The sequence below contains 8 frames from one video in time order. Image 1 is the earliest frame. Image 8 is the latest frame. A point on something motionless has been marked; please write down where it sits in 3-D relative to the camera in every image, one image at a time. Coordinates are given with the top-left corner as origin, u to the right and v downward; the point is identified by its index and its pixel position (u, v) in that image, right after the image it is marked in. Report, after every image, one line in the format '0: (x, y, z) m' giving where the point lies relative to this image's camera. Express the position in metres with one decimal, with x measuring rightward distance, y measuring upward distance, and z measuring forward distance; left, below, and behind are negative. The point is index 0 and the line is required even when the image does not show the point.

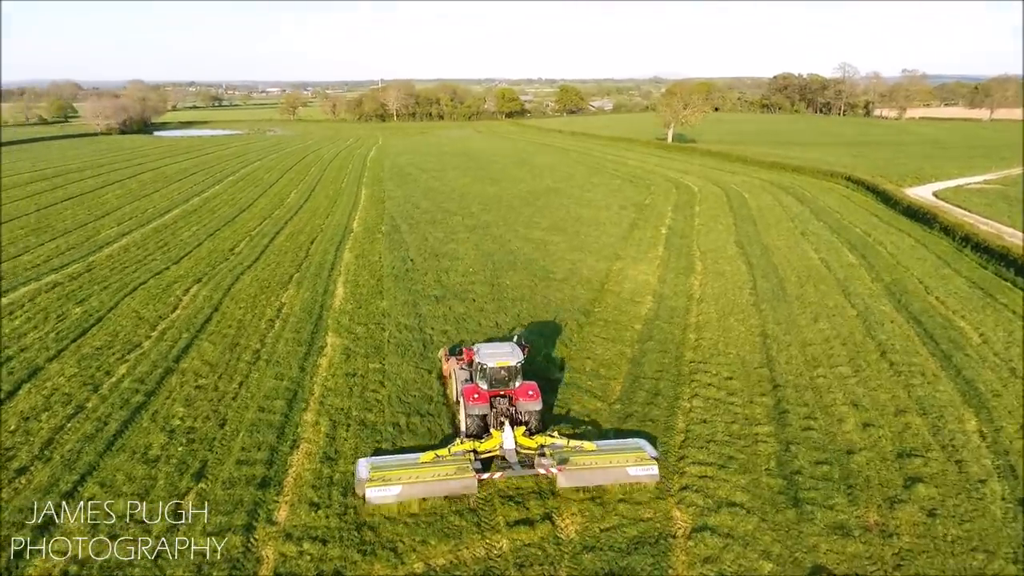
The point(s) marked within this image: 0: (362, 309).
0: (-4.0, -0.6, +16.8) m
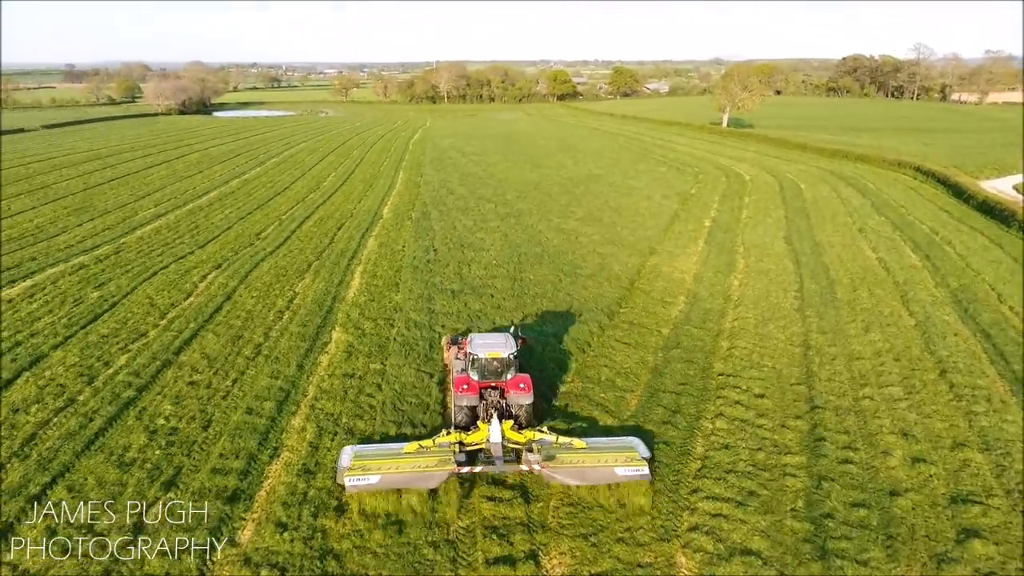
0: (-3.5, -0.4, +16.1) m
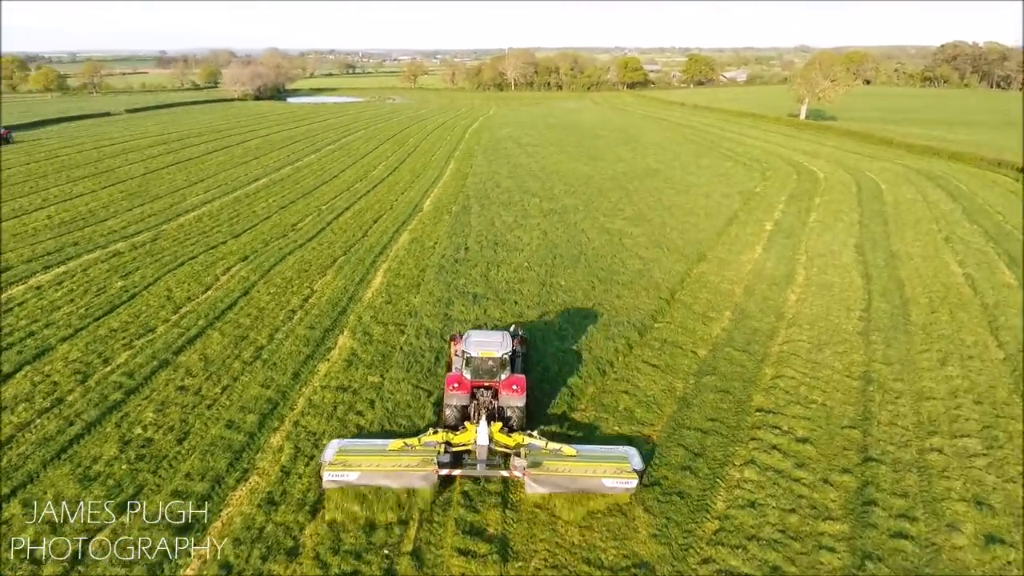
0: (-3.0, -0.4, +15.2) m
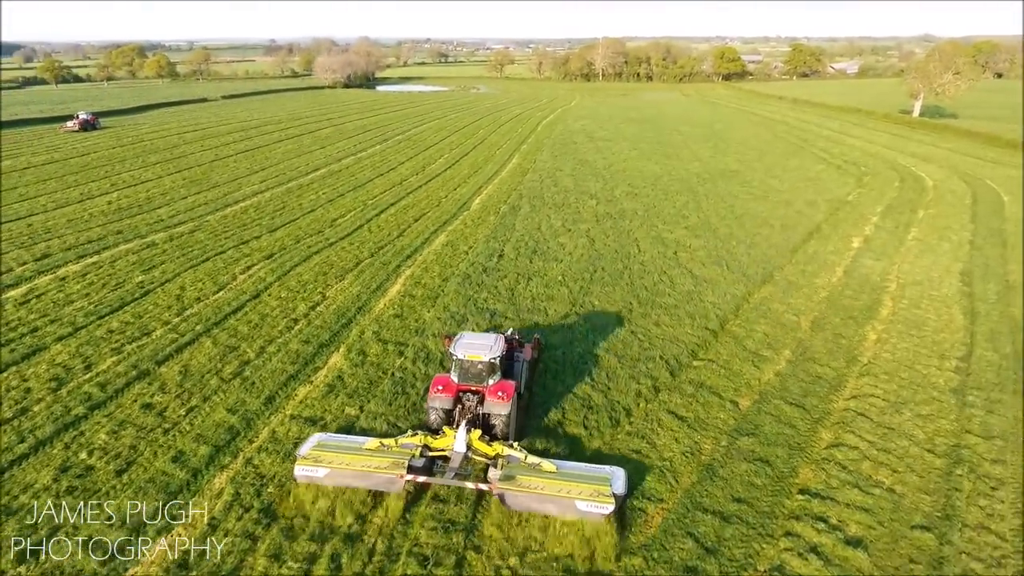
0: (-2.5, -0.7, +13.9) m
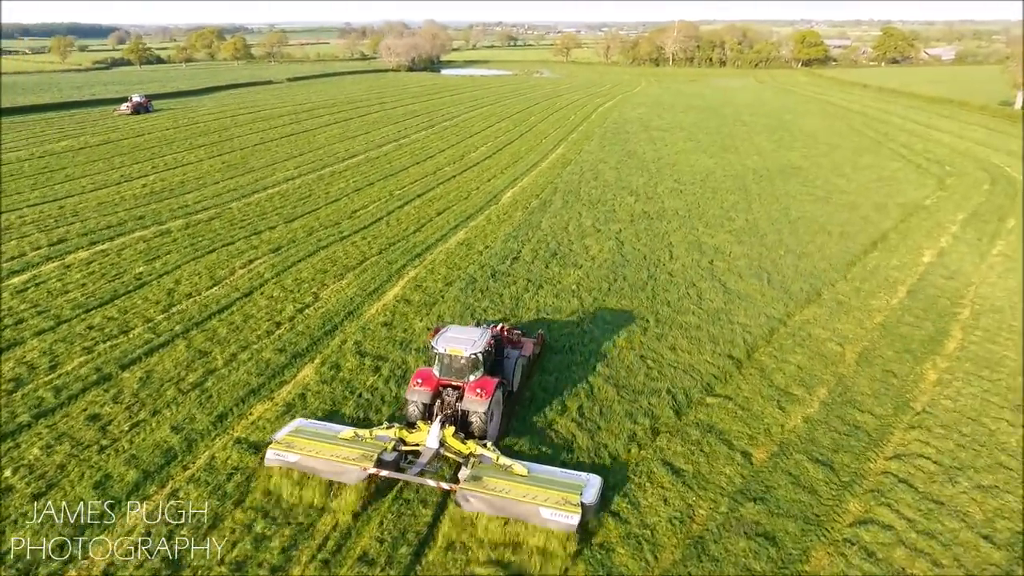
0: (-2.6, -0.8, +12.8) m
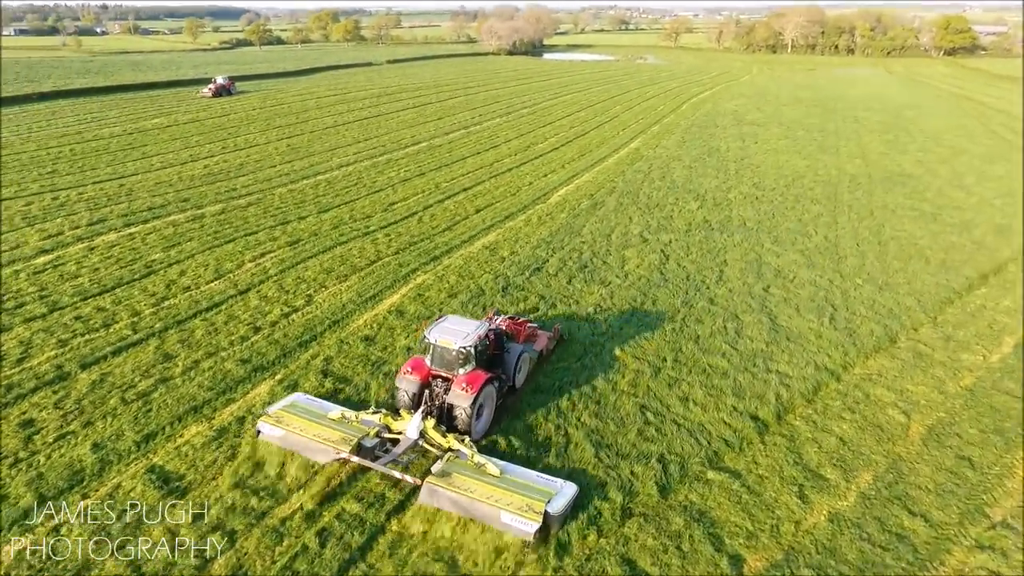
0: (-2.7, -1.0, +11.6) m
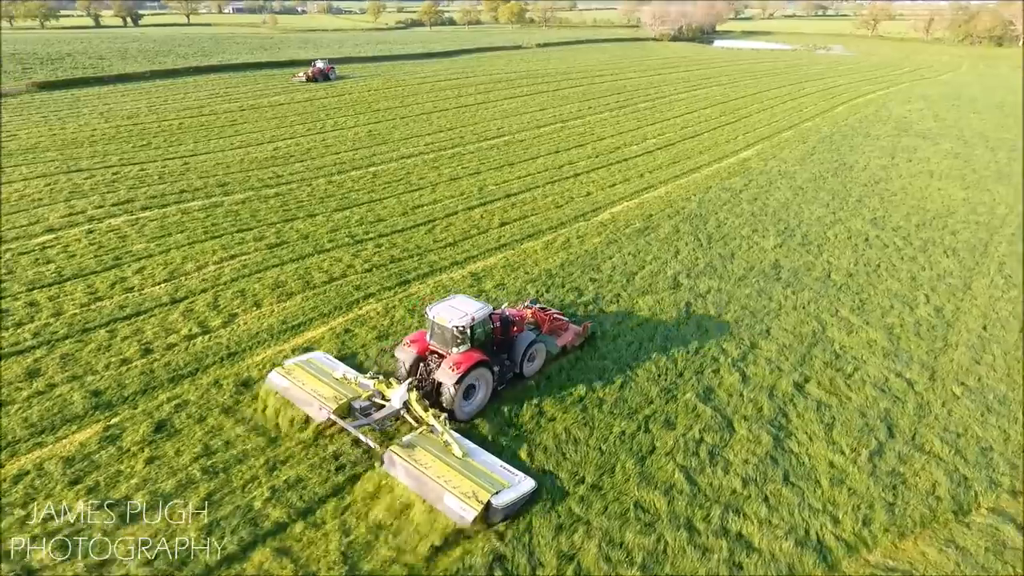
0: (-4.3, -1.6, +9.6) m
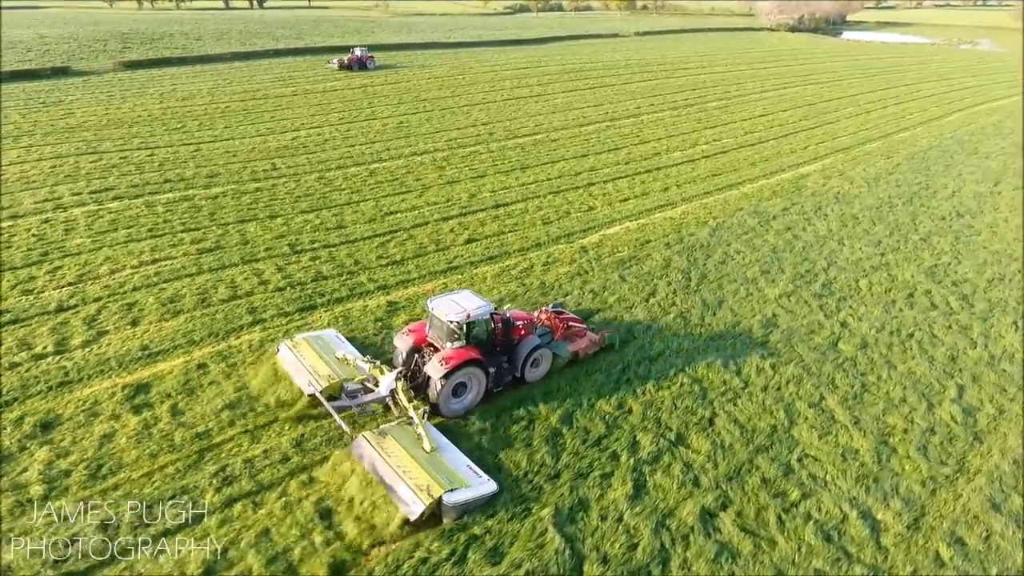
0: (-6.5, -2.0, +8.4) m
